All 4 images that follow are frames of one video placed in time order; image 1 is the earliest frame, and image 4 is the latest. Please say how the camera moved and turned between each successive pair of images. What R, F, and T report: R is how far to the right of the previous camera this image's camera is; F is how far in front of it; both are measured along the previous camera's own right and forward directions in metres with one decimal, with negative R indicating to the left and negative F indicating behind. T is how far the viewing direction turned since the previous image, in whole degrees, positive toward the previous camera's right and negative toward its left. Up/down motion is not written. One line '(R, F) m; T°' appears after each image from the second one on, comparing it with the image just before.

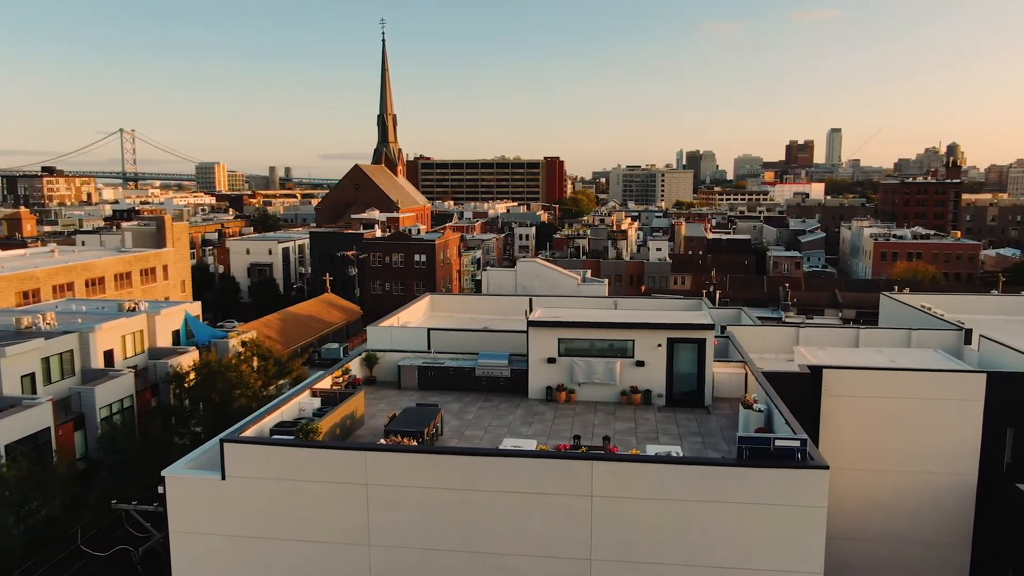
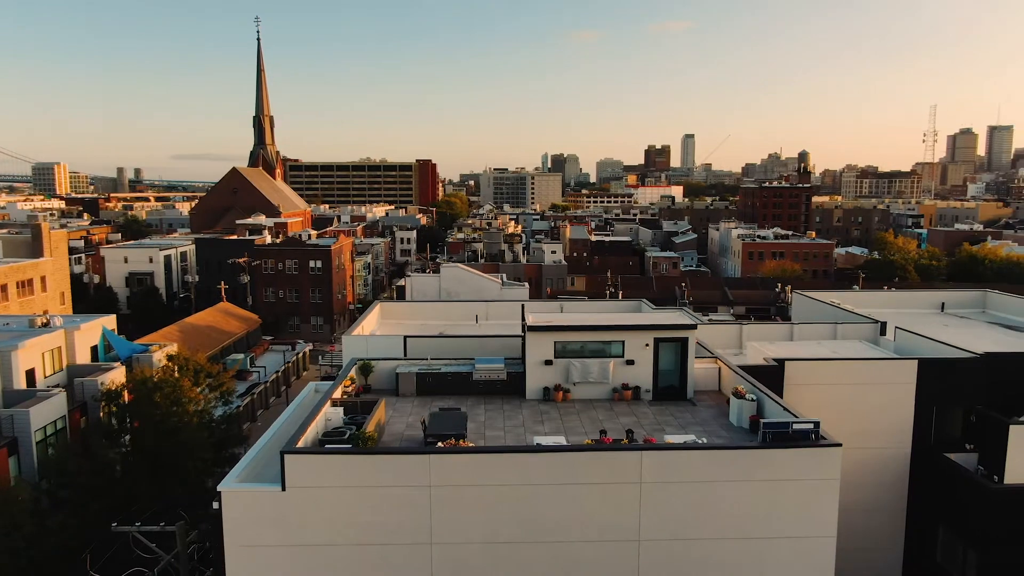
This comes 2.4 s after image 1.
(-2.5, -0.6) m; +10°
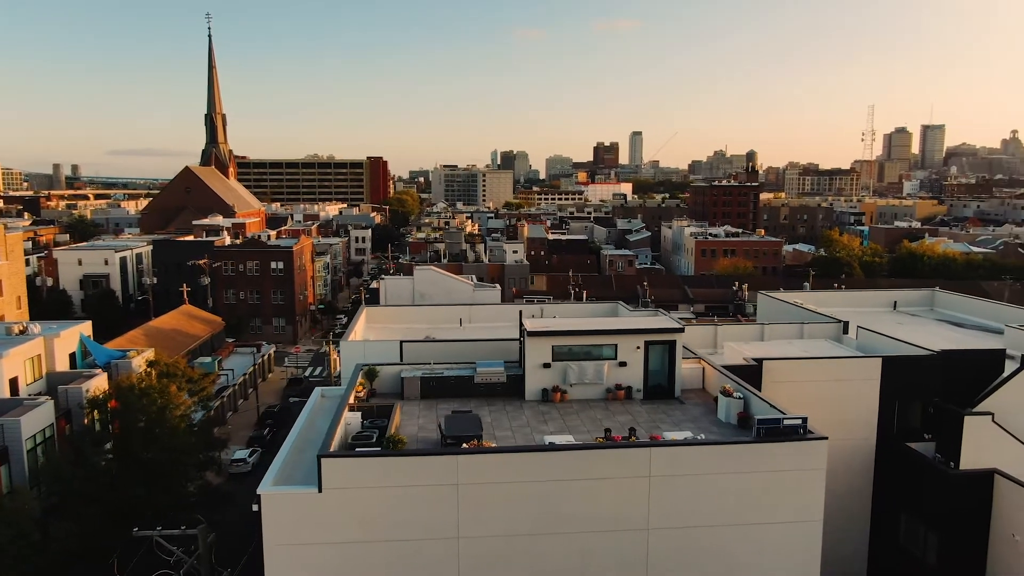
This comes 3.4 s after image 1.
(-1.0, -0.9) m; +4°
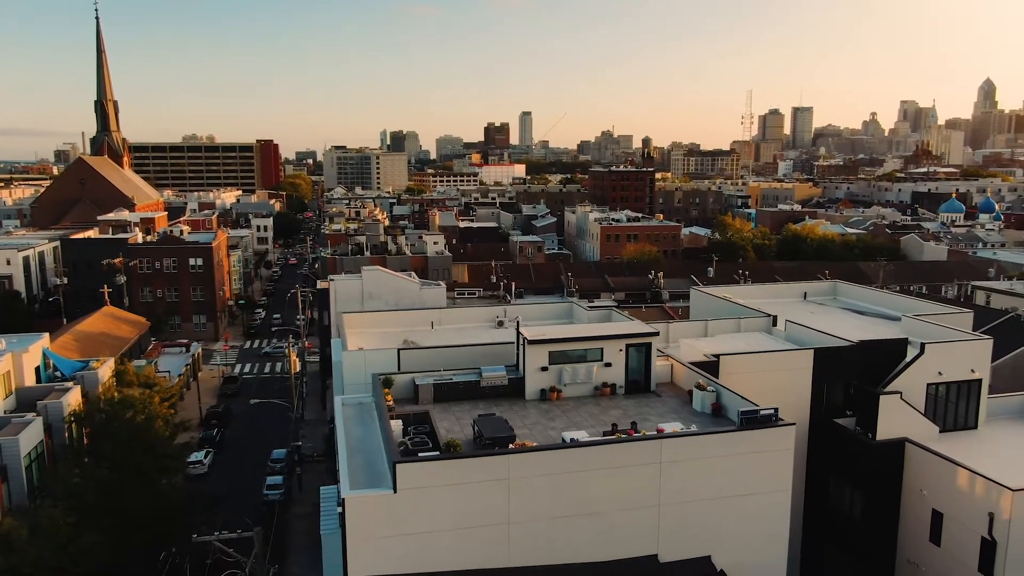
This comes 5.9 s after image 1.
(-2.6, -2.1) m; +8°
